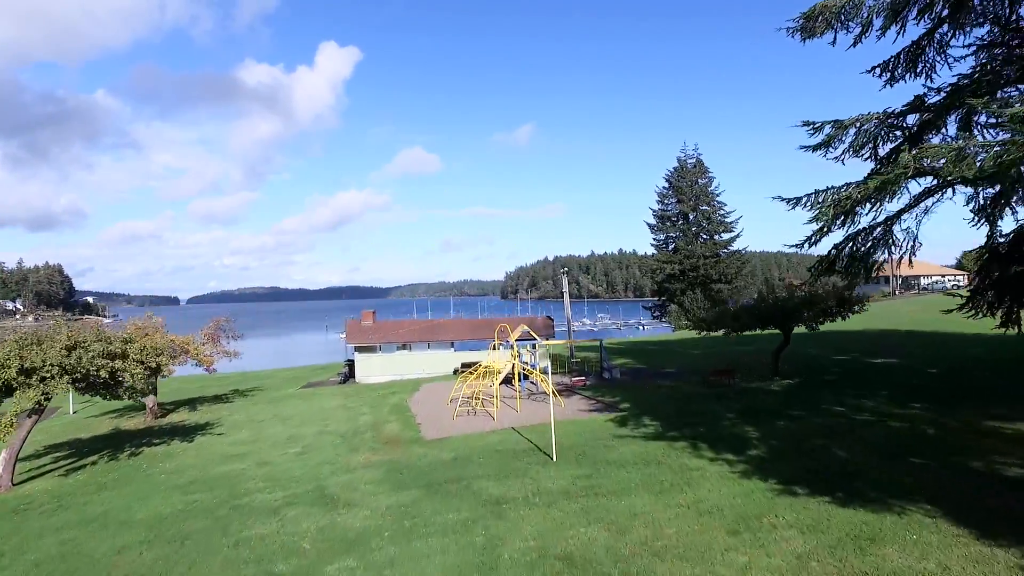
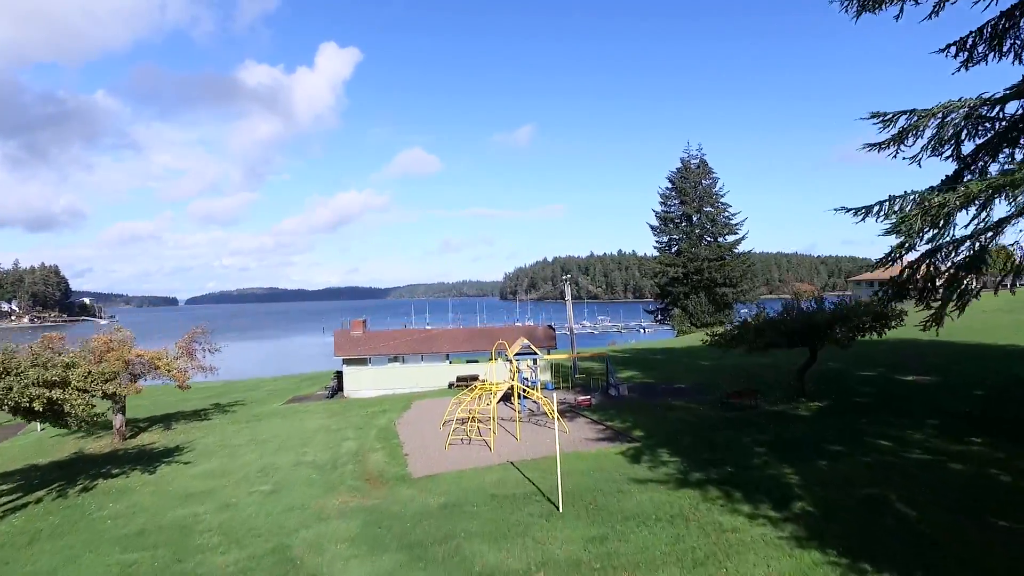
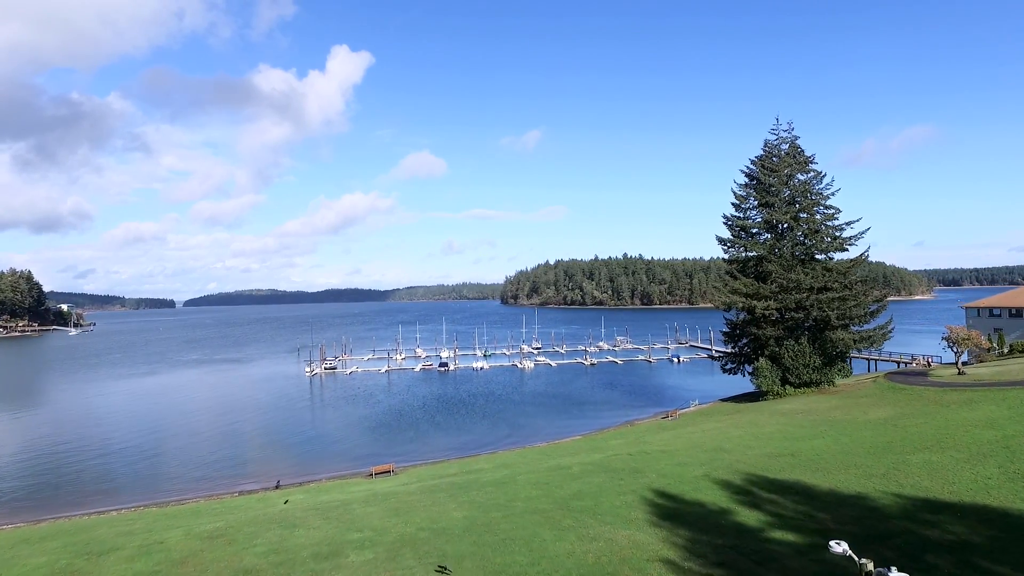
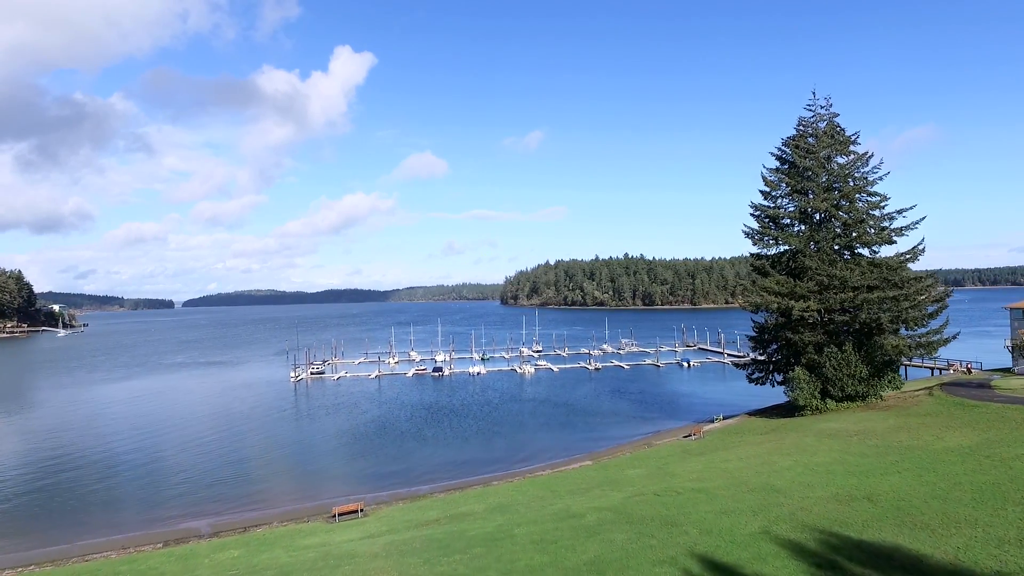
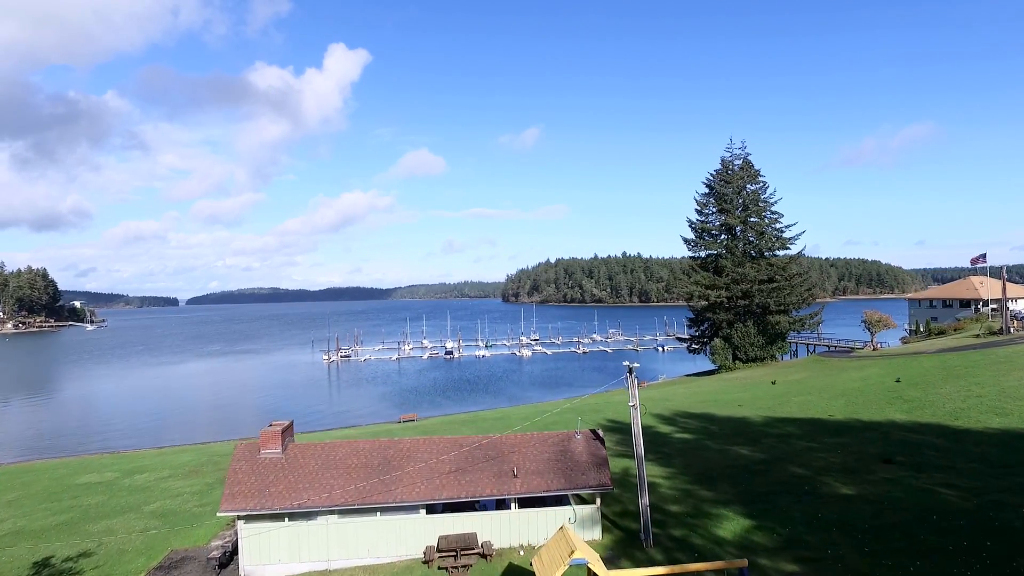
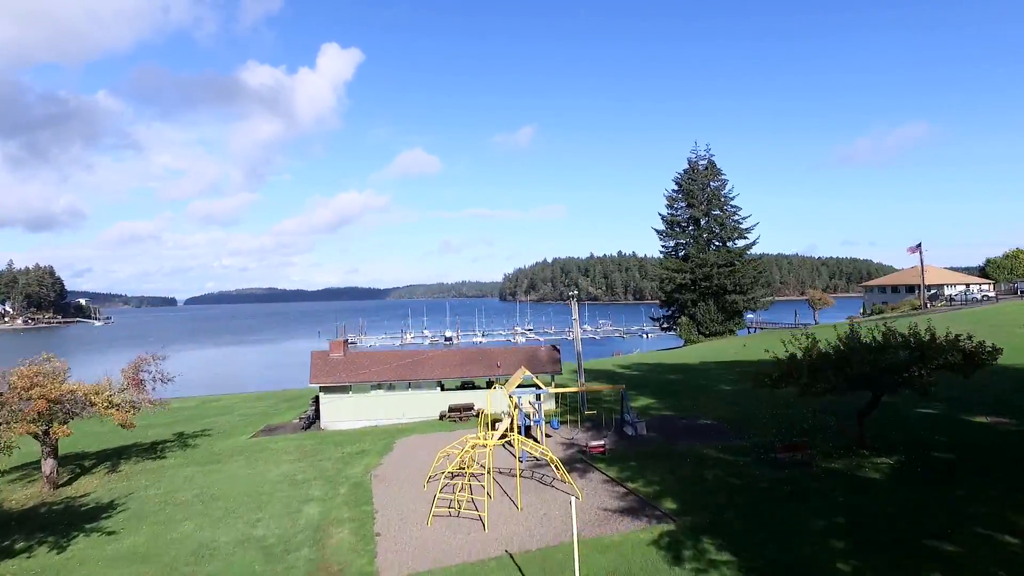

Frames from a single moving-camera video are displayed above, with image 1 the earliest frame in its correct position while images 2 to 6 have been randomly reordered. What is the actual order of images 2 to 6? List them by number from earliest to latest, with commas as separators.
2, 6, 5, 3, 4
